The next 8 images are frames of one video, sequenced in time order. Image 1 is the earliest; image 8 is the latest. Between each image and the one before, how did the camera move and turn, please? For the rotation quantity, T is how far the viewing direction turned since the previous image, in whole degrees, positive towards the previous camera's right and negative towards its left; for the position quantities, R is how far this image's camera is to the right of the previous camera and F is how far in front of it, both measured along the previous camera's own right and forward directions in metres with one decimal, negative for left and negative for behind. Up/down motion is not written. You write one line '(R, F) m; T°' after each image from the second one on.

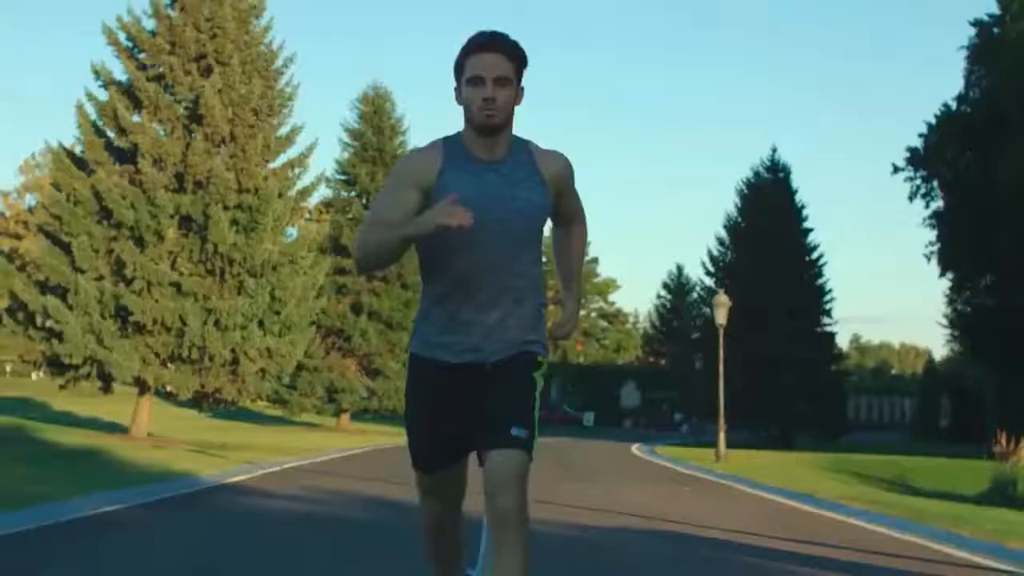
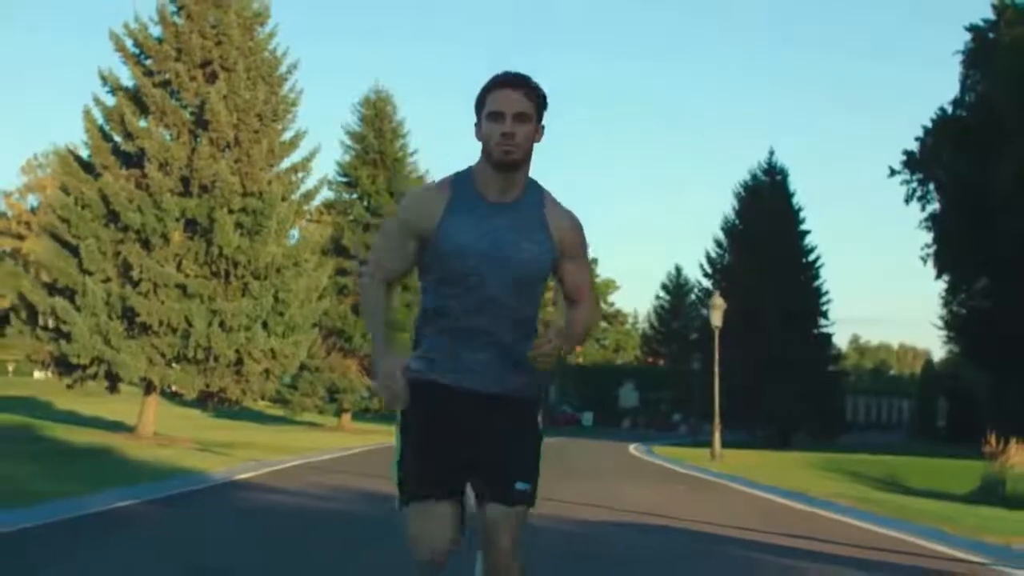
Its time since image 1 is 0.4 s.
(0.0, -0.6) m; 0°
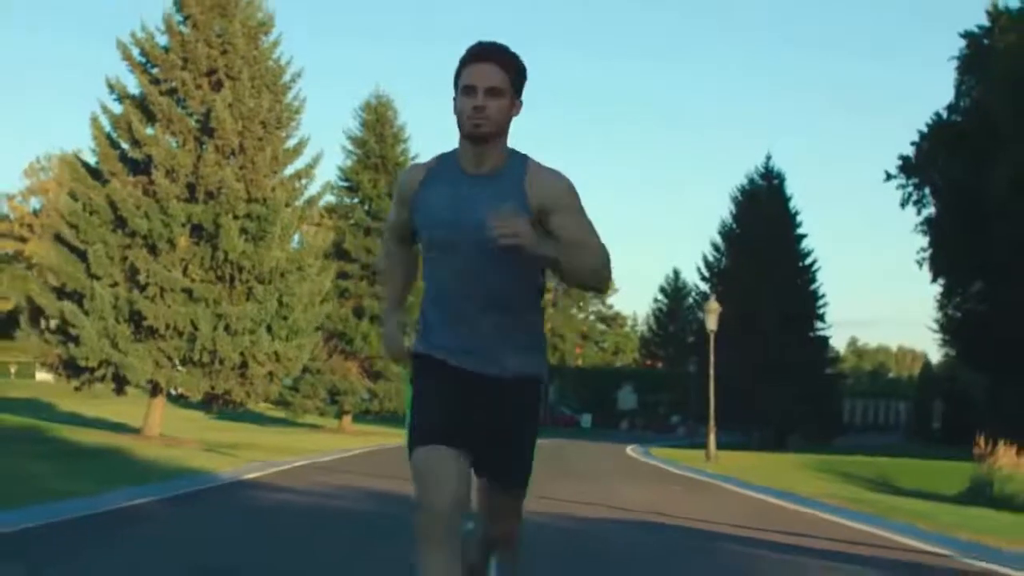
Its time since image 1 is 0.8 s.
(0.0, -0.6) m; 0°
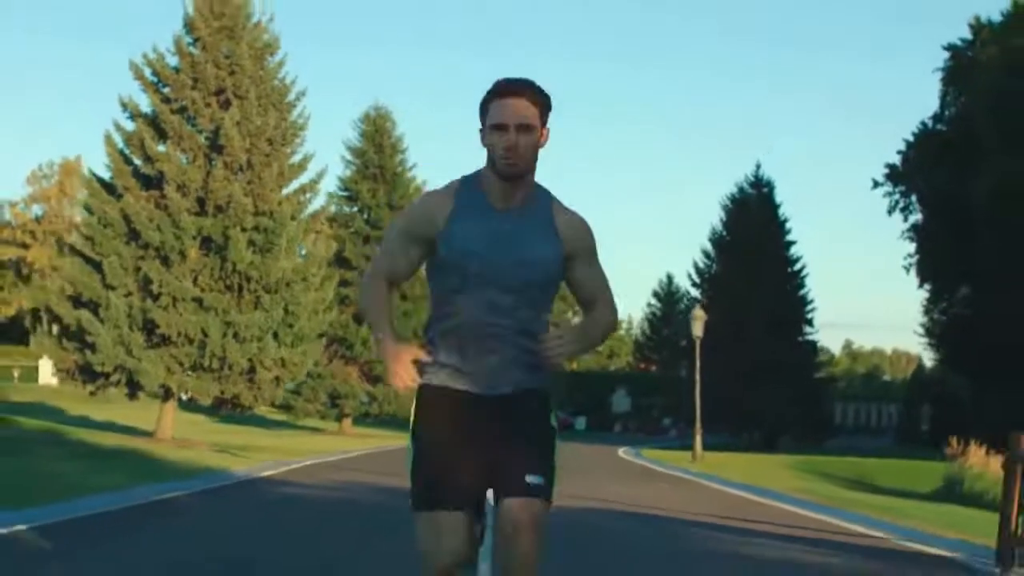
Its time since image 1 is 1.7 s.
(0.0, -1.5) m; 0°
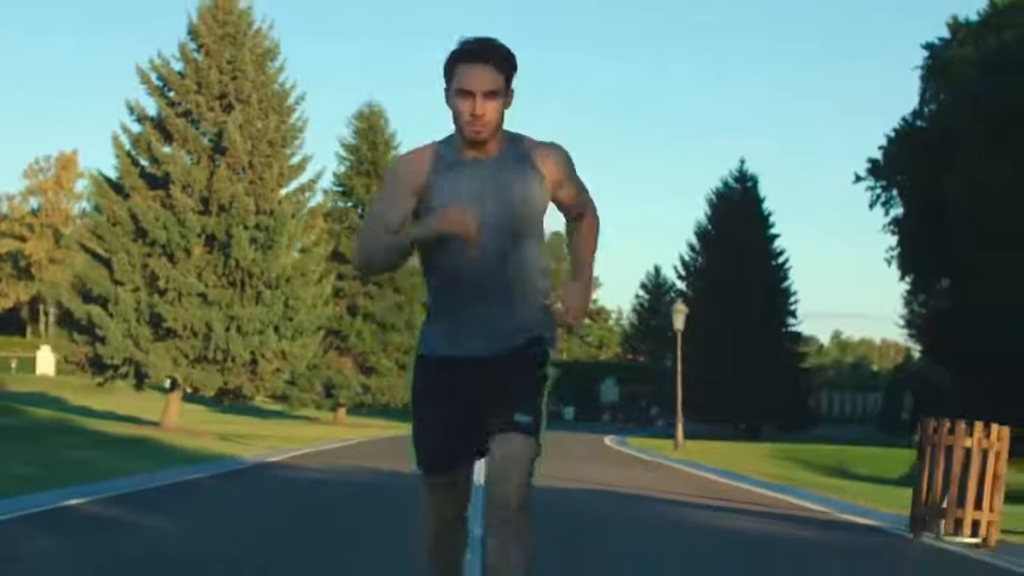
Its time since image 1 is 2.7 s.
(0.0, -1.5) m; 0°
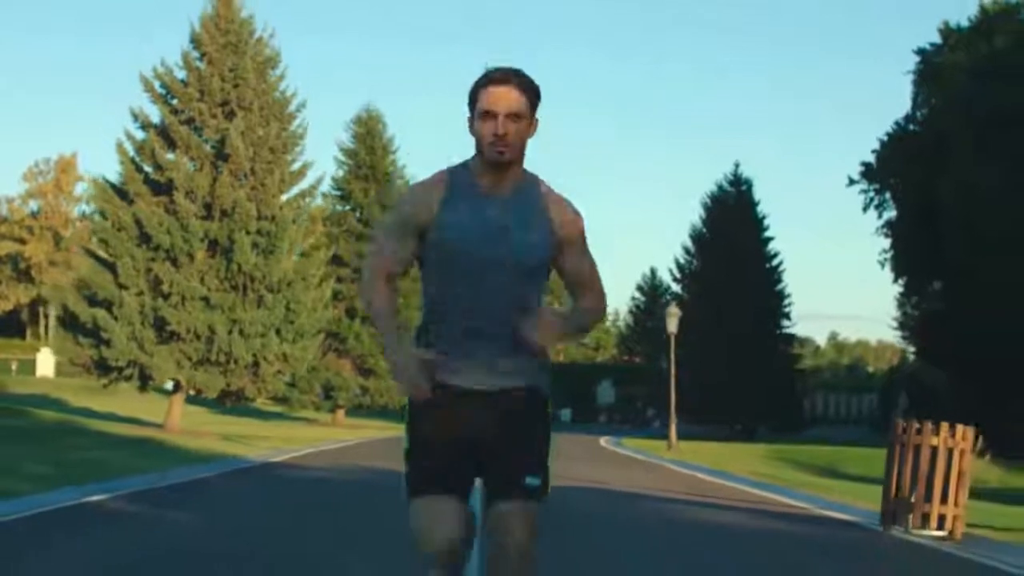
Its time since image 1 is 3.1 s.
(0.0, -0.7) m; 0°
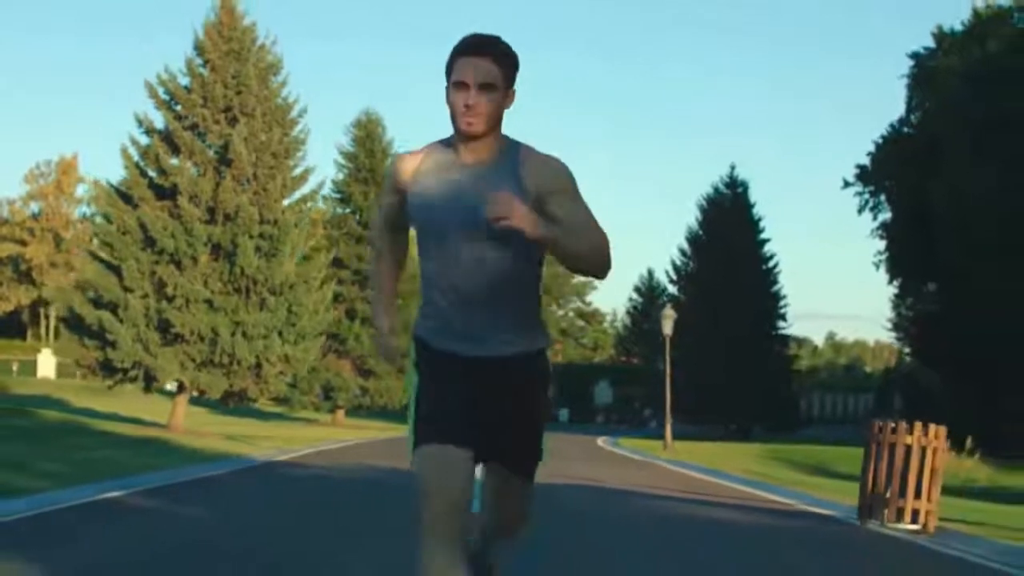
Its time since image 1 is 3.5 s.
(0.0, -0.6) m; 0°
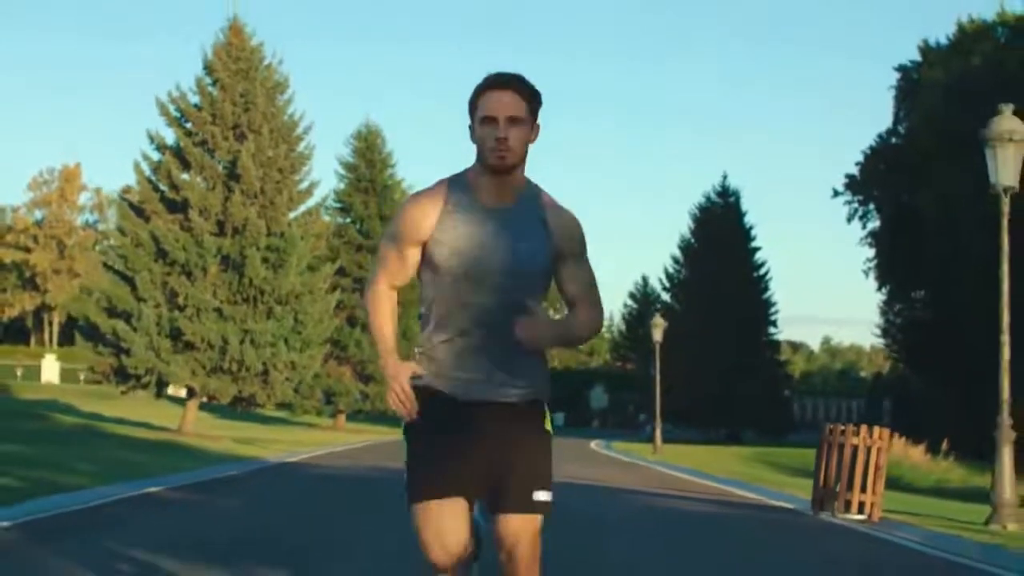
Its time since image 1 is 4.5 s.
(0.0, -1.5) m; 0°
